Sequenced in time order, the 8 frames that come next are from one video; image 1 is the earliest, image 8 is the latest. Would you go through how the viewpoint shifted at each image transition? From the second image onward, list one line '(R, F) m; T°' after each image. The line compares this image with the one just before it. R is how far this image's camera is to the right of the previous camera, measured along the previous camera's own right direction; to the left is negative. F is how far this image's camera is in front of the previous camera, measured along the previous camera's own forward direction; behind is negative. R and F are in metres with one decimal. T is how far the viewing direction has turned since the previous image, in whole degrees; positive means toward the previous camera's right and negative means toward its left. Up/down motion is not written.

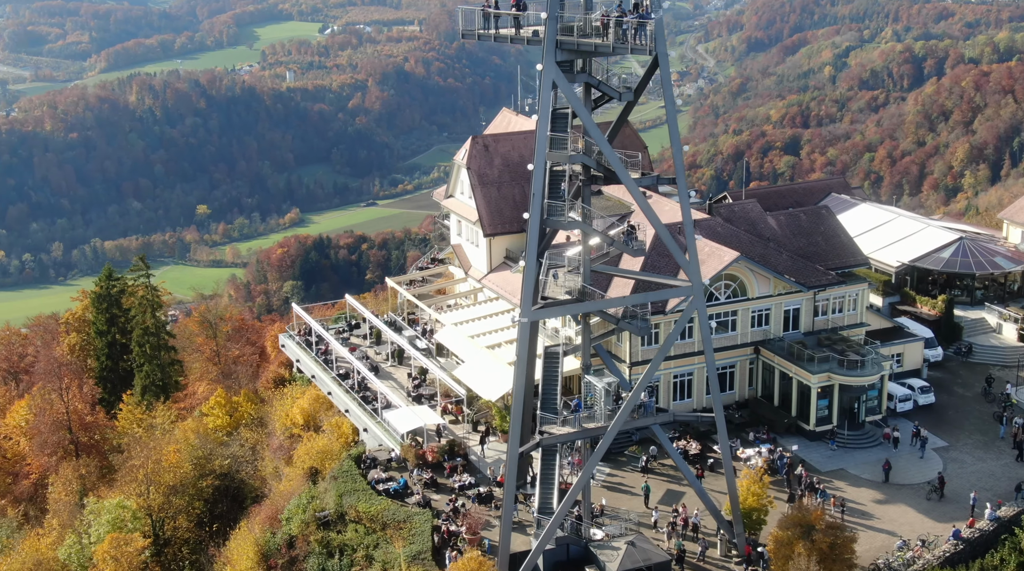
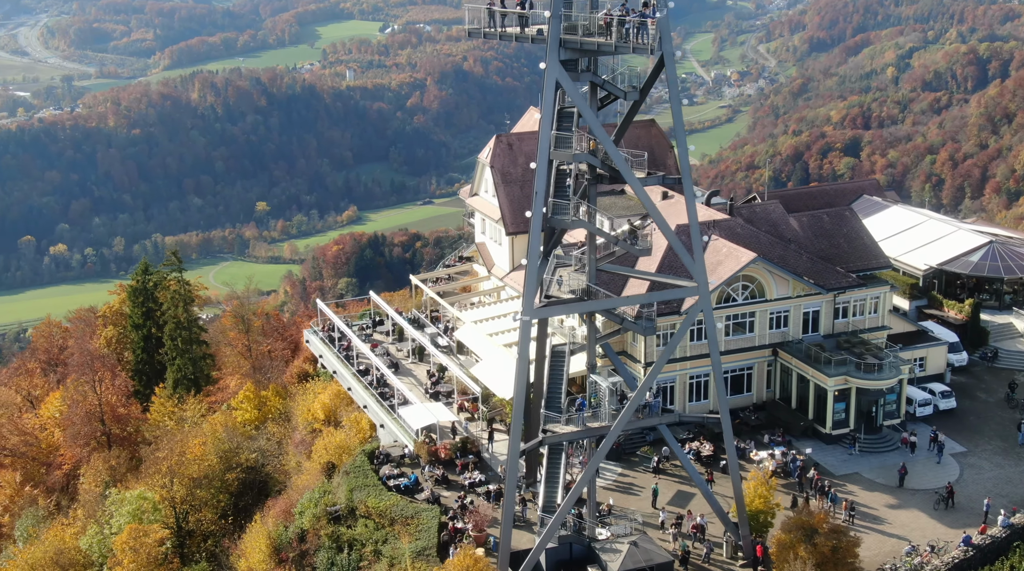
(+1.2, 0.0) m; -2°
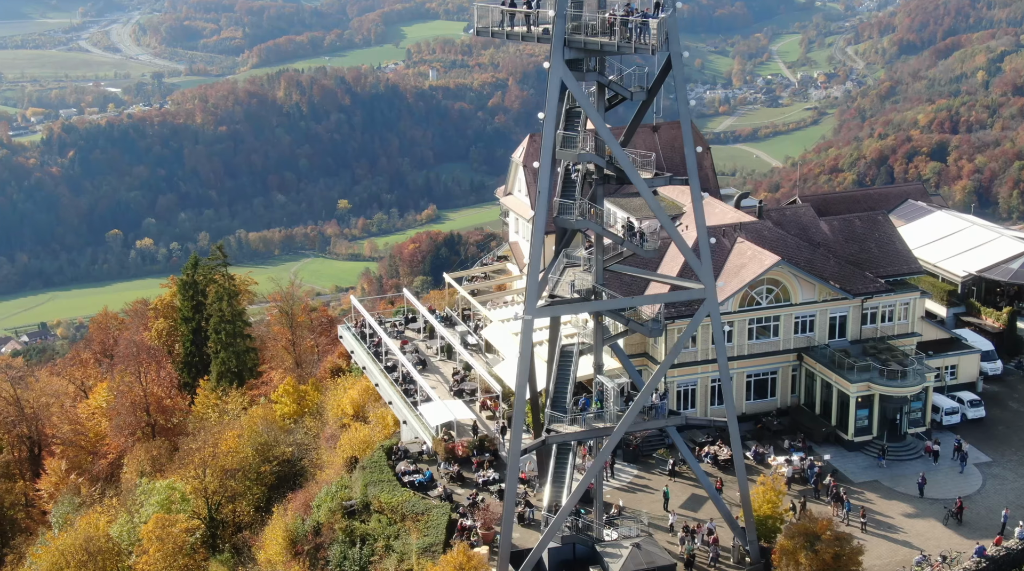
(+1.7, 0.0) m; -3°
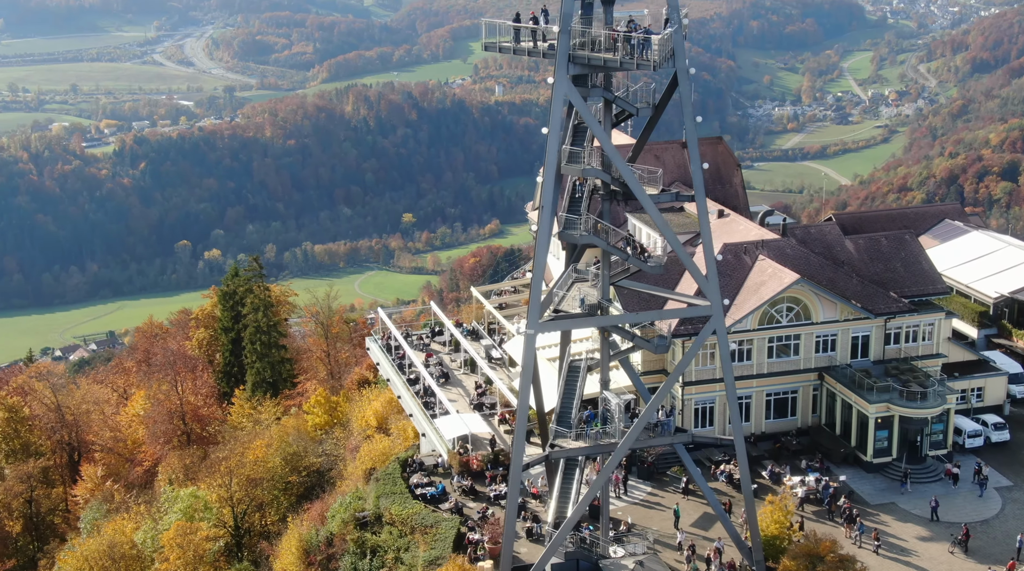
(+1.3, 0.0) m; -2°
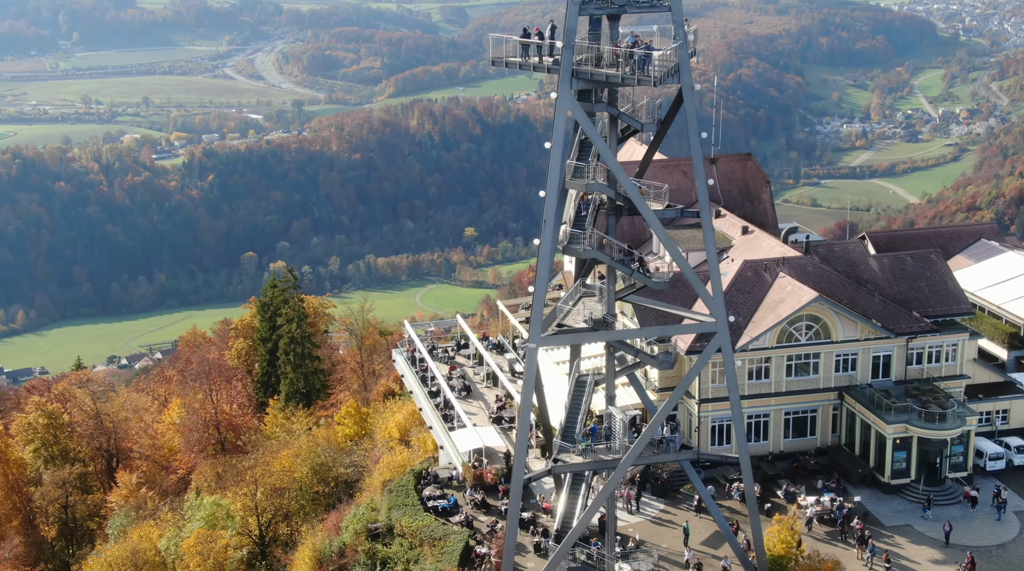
(+1.3, 0.0) m; -2°
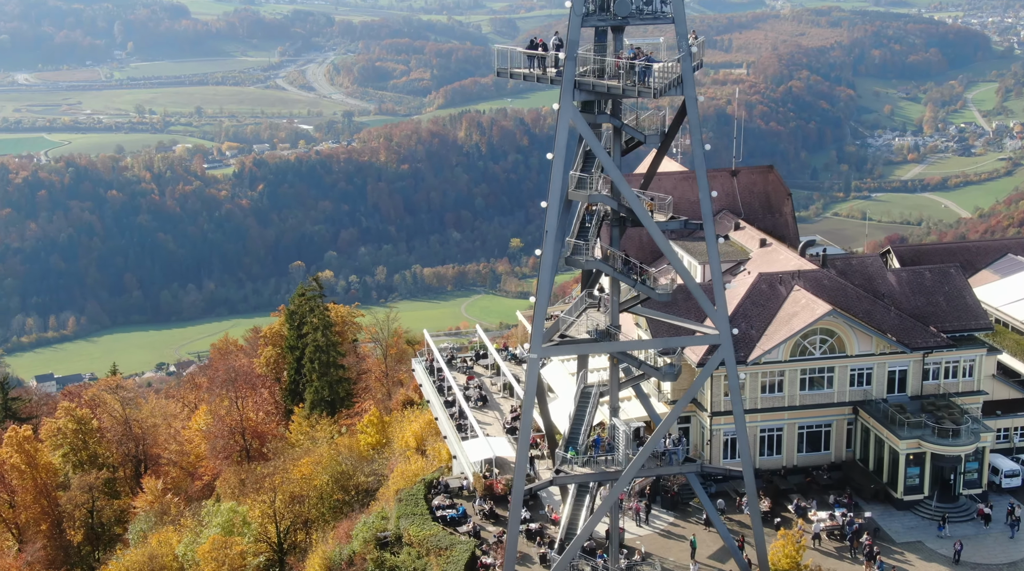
(+1.0, 0.0) m; -2°
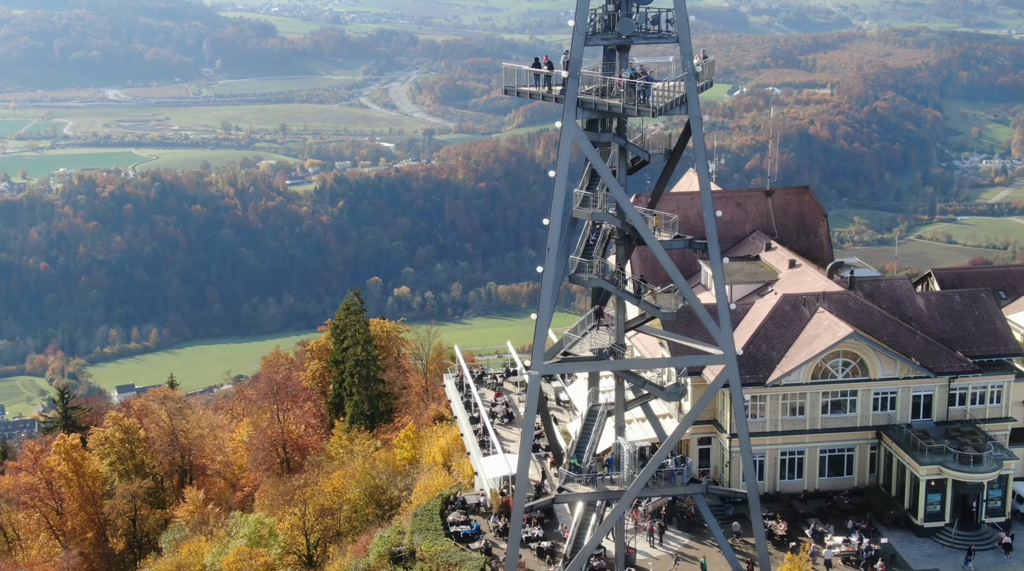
(+1.7, -0.1) m; -3°
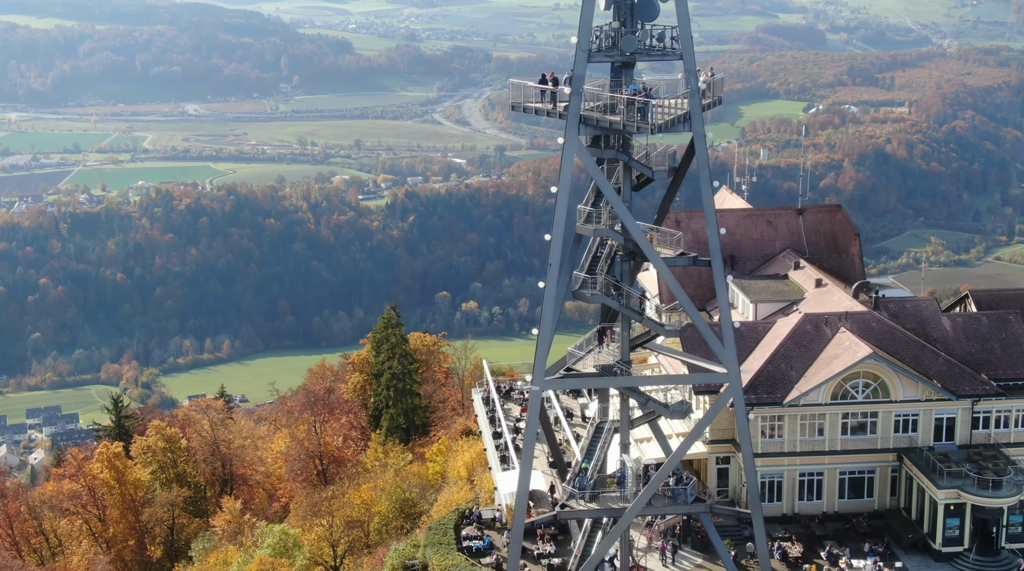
(+1.5, -0.1) m; -3°
